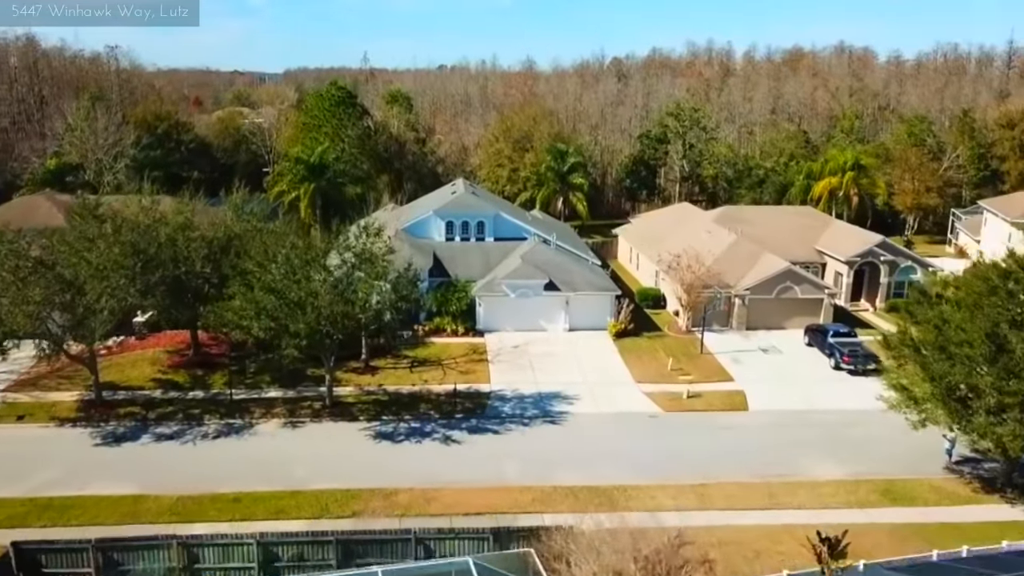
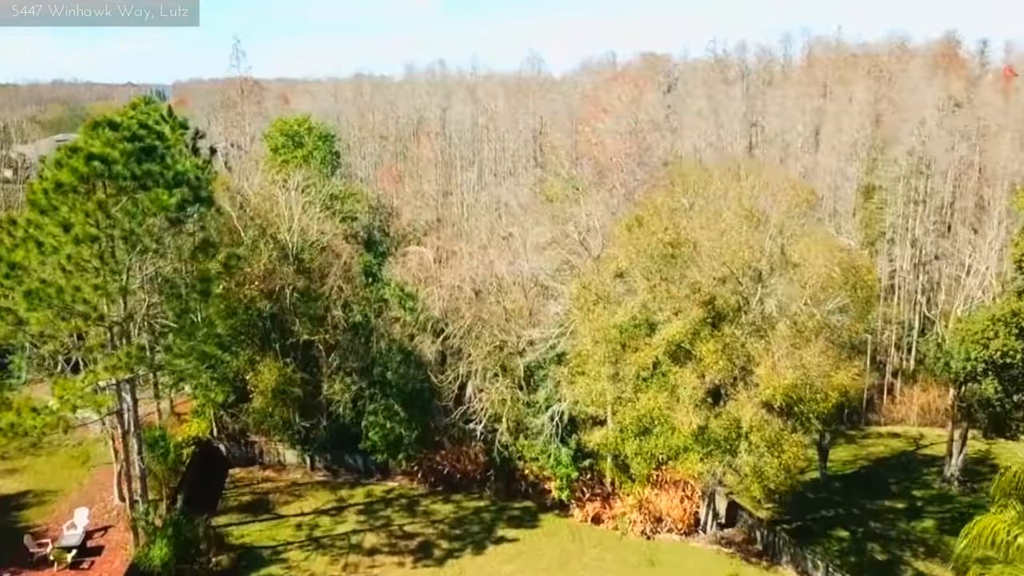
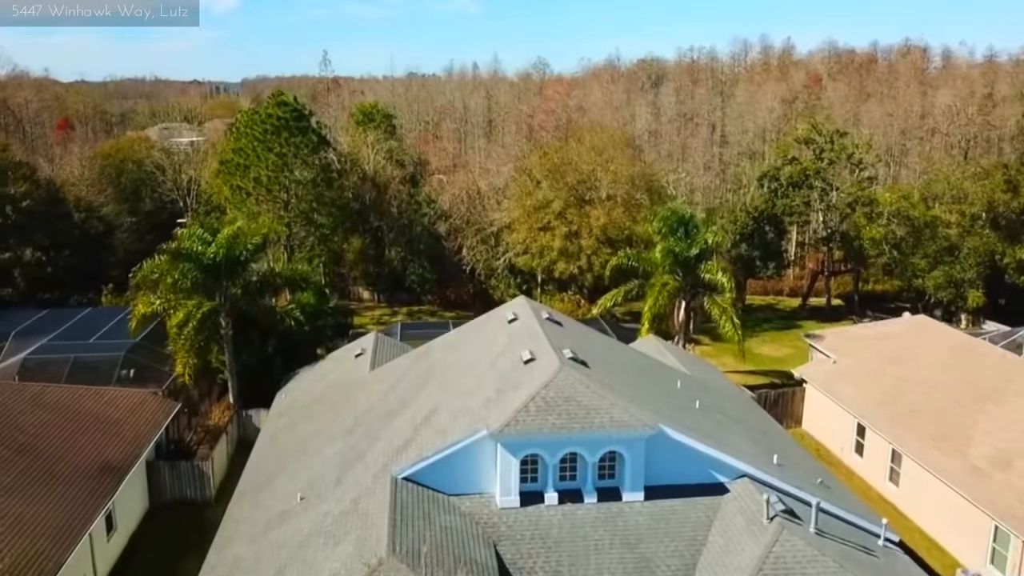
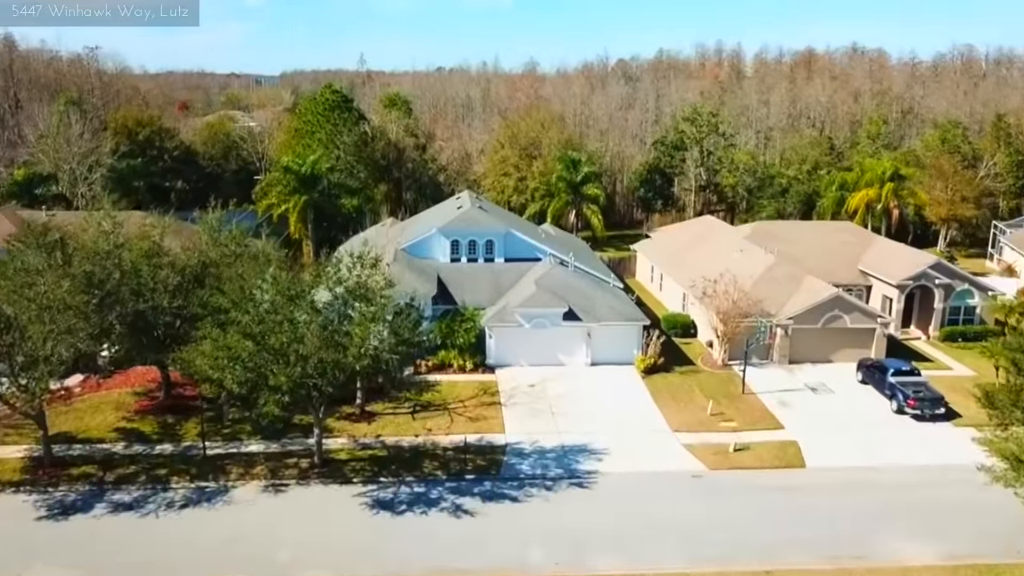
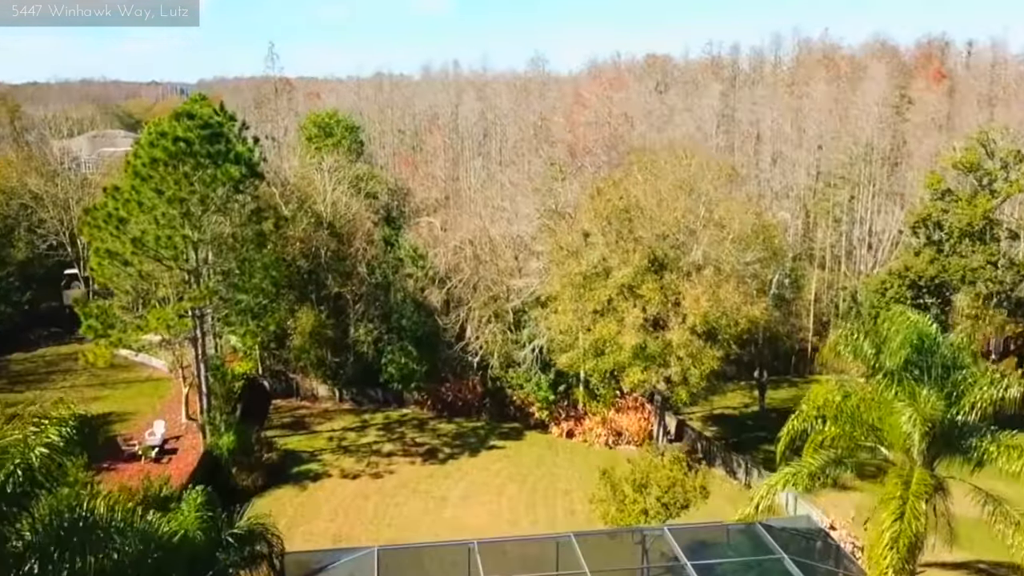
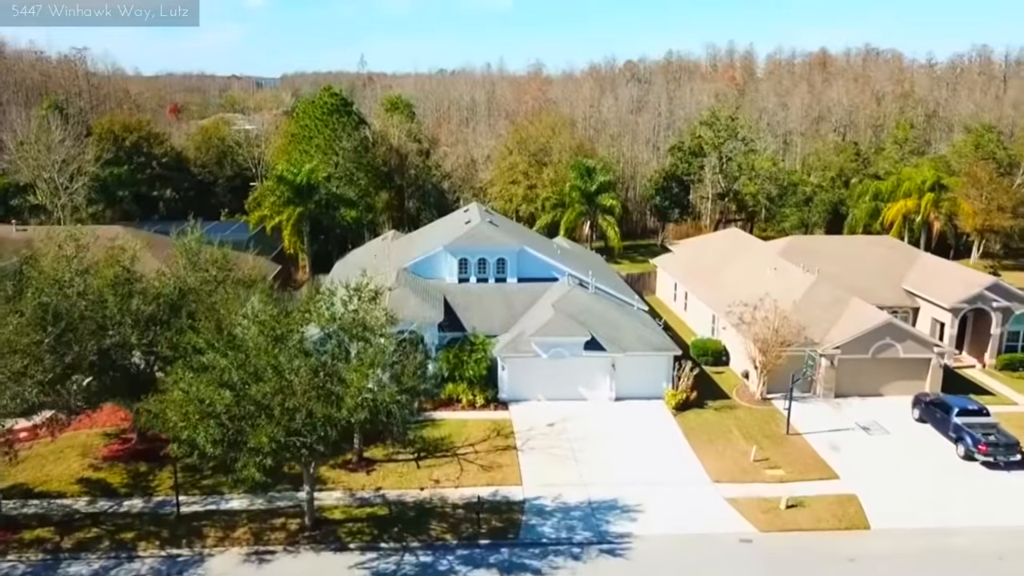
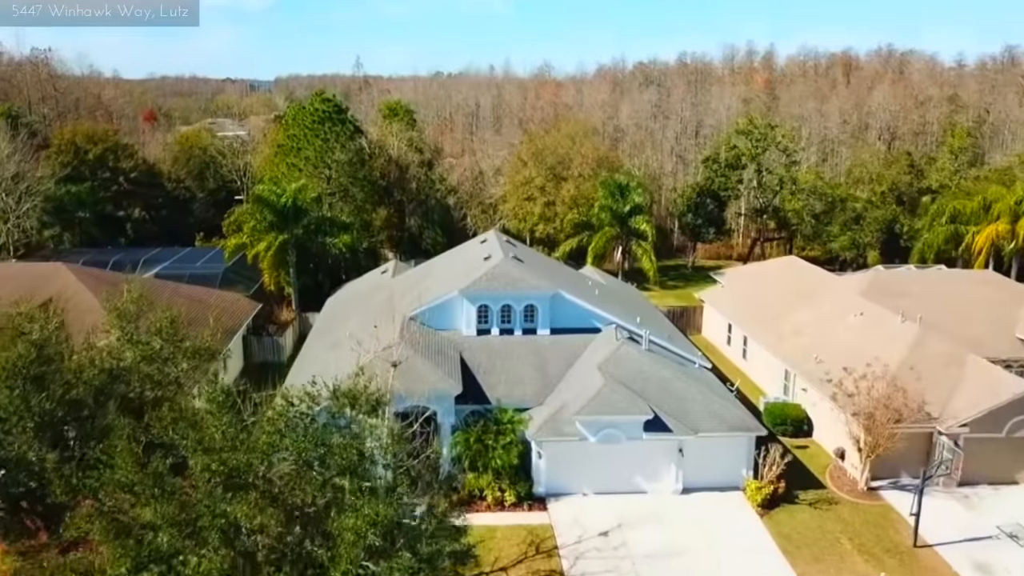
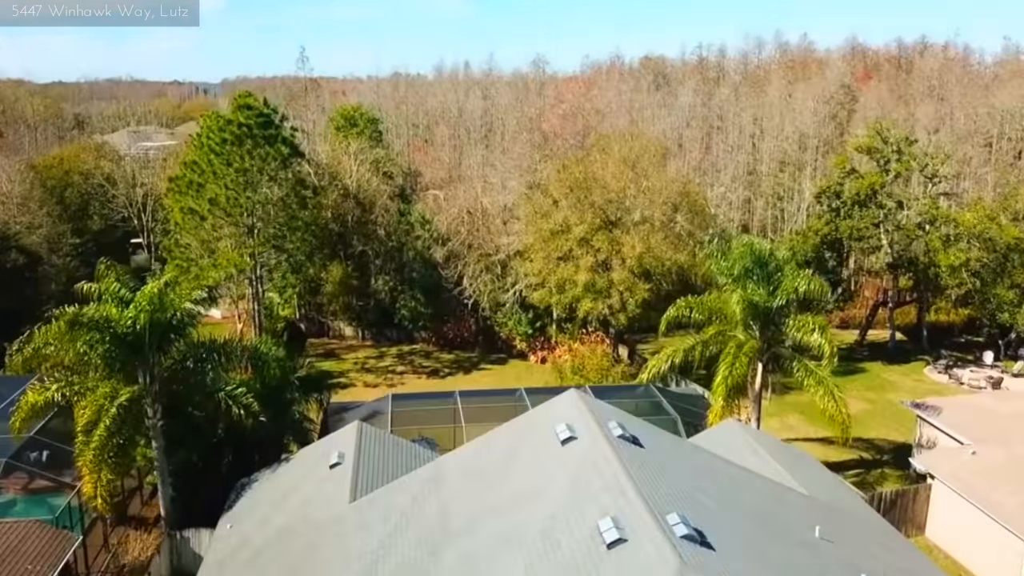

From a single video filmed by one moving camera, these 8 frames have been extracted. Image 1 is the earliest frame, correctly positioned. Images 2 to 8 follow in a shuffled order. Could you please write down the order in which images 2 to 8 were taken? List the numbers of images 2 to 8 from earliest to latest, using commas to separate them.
4, 6, 7, 3, 8, 5, 2
